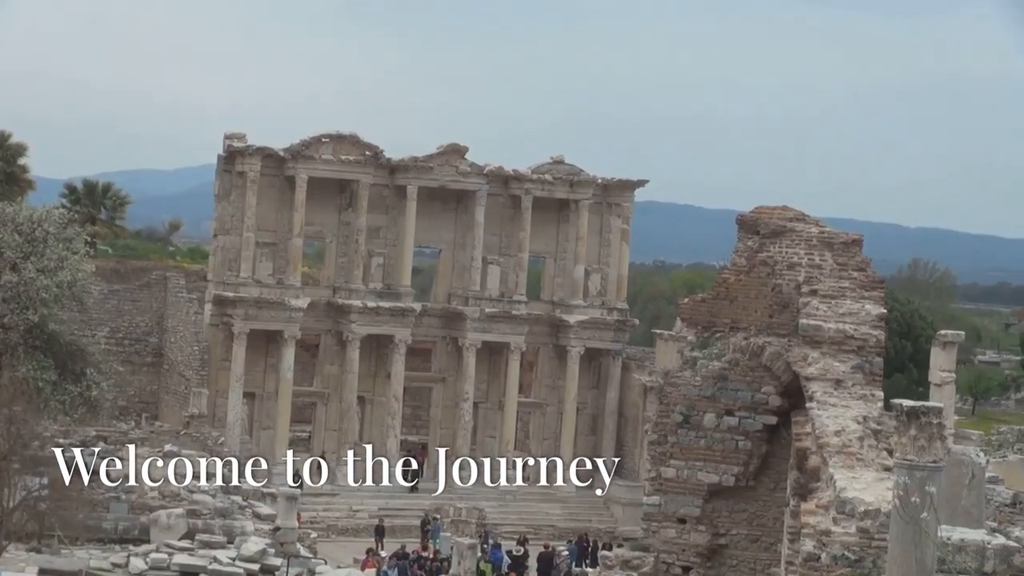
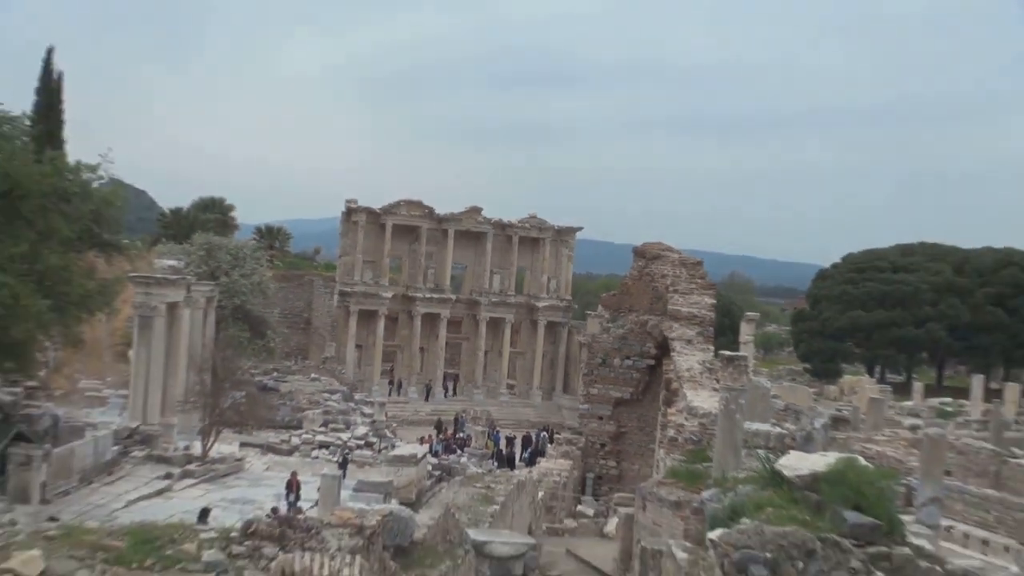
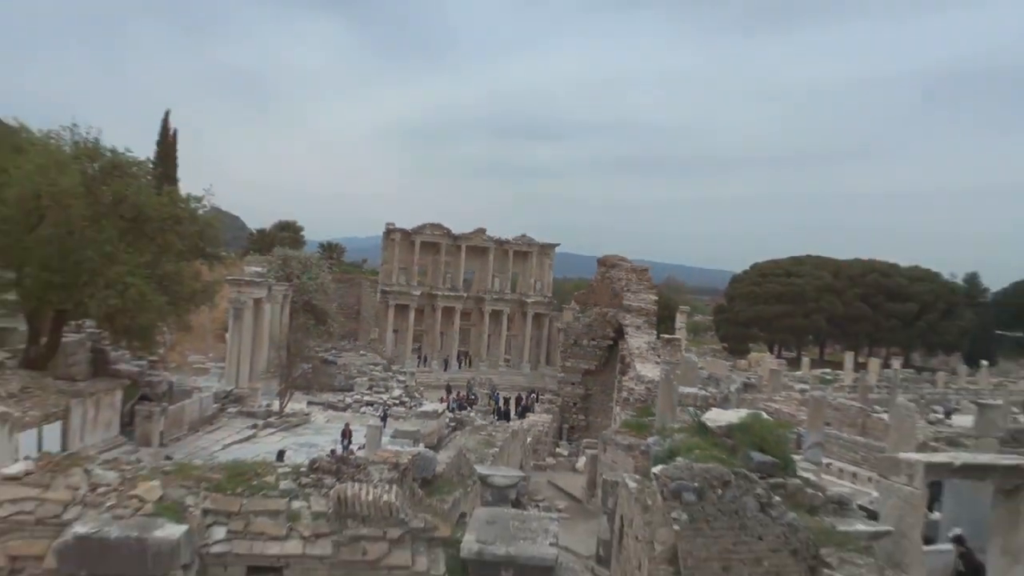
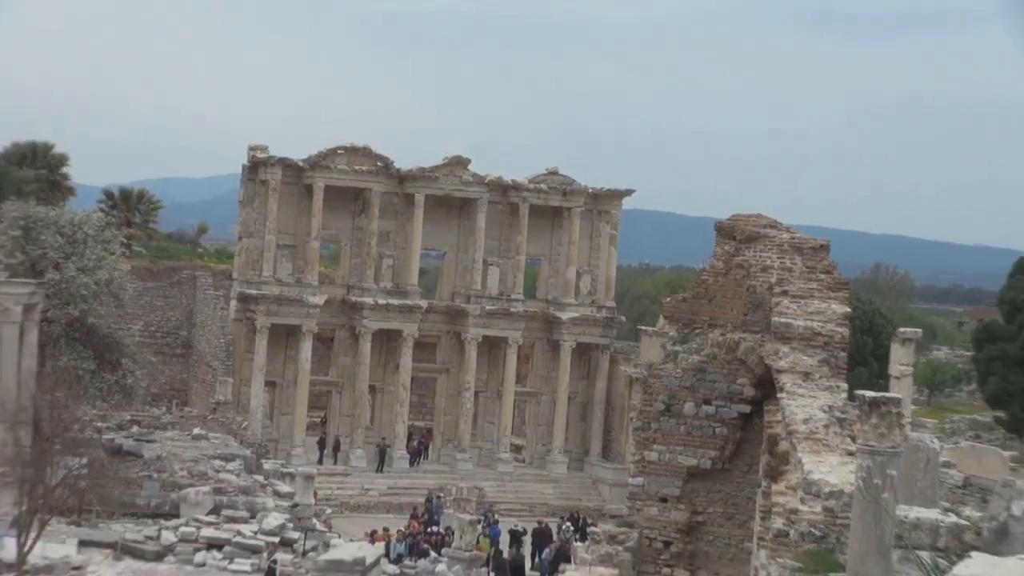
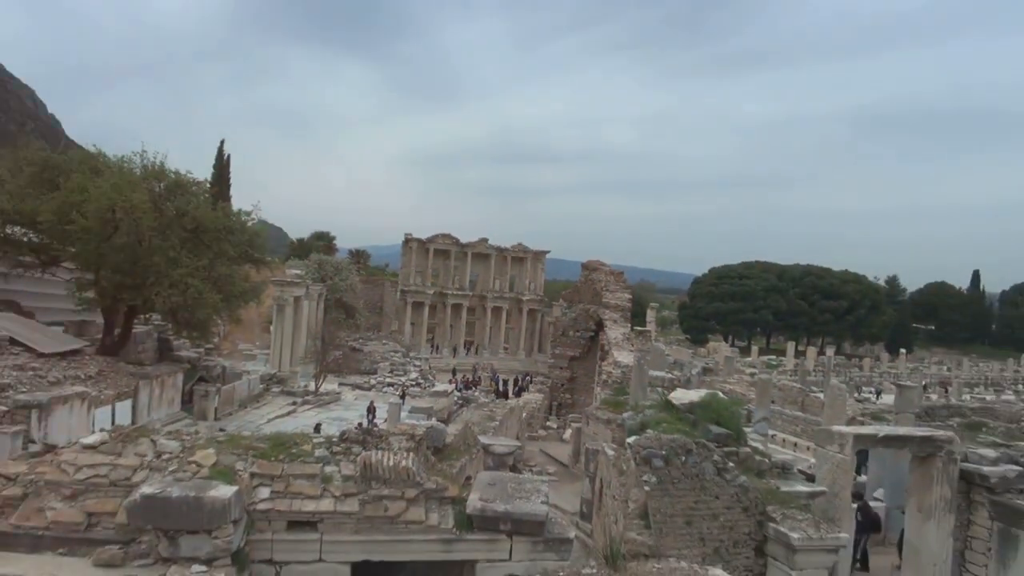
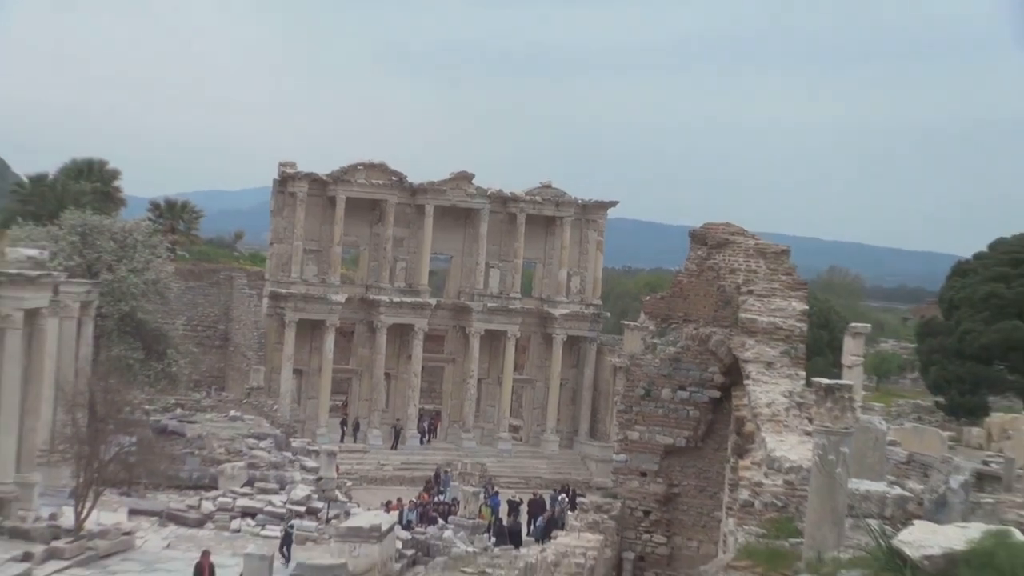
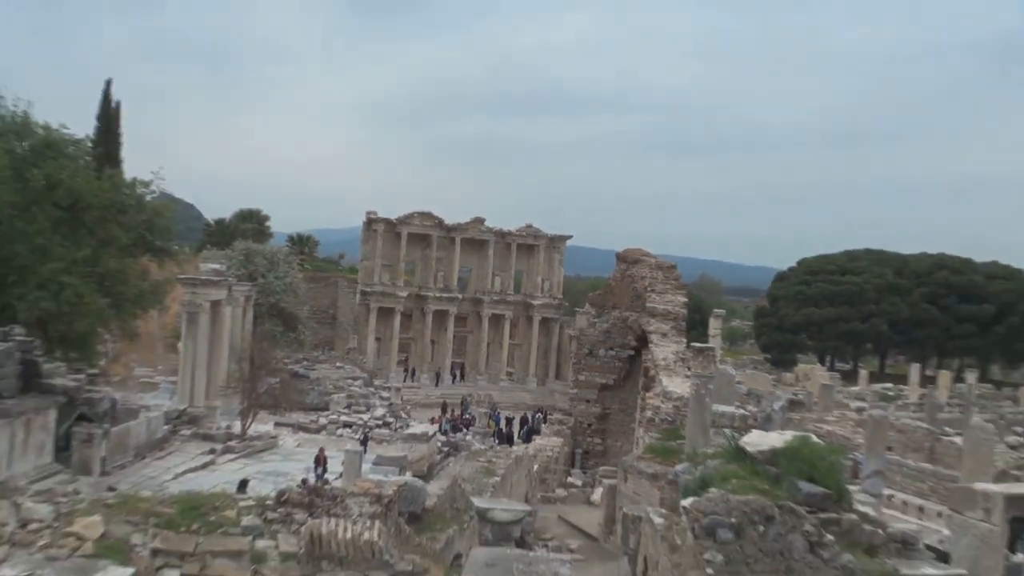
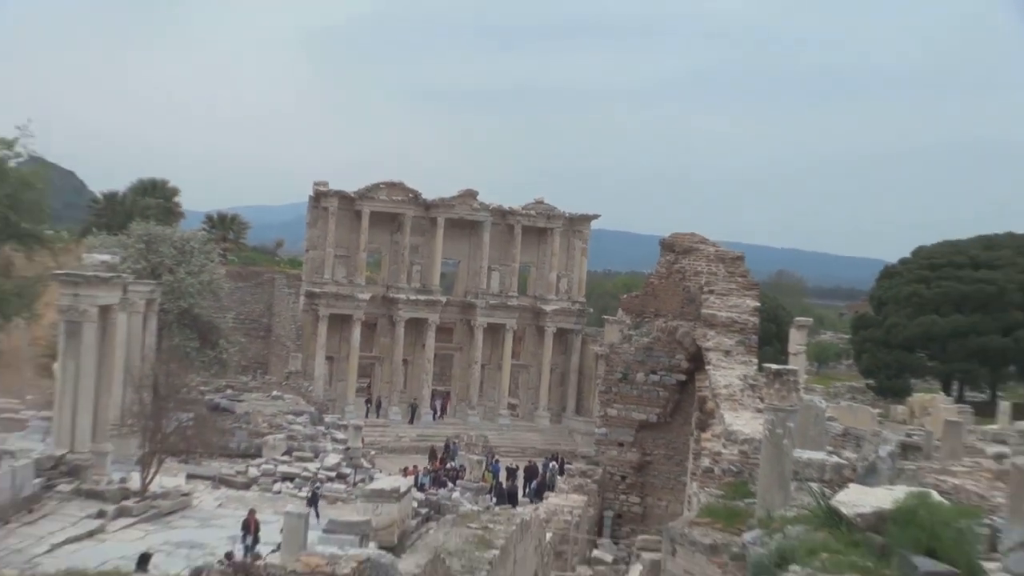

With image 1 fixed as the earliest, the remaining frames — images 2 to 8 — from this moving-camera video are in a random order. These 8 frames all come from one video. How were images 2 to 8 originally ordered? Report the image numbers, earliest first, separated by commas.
4, 6, 8, 2, 7, 3, 5
